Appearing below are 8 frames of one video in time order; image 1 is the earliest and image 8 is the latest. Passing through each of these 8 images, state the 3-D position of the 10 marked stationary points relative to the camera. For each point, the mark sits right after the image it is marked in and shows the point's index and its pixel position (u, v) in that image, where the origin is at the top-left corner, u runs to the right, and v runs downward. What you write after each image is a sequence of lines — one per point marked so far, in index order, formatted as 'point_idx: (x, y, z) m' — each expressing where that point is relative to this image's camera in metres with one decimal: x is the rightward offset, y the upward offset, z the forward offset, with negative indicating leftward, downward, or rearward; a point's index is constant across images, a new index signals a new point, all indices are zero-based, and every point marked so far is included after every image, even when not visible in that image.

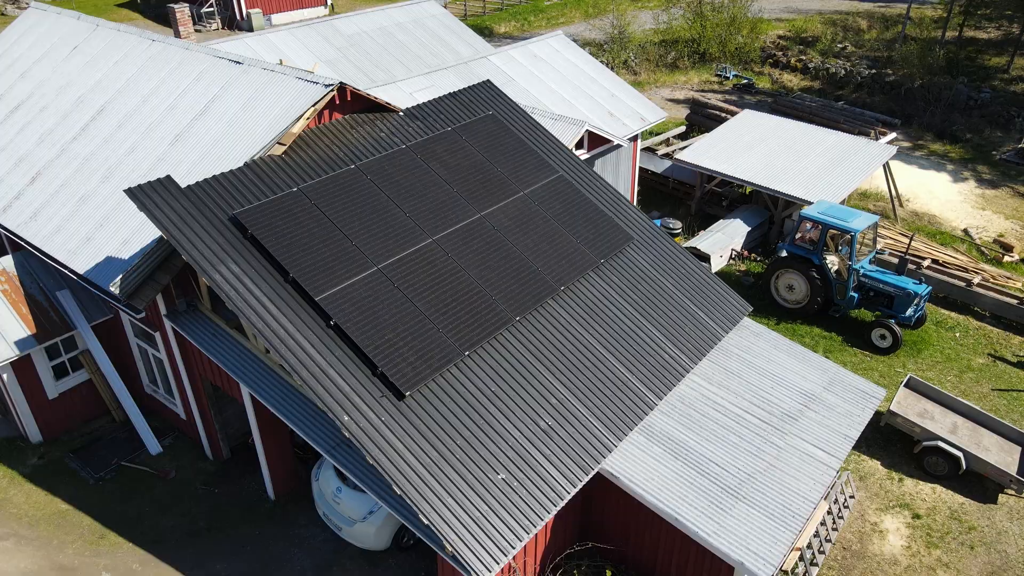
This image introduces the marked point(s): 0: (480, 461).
0: (-0.4, -2.0, +8.6) m
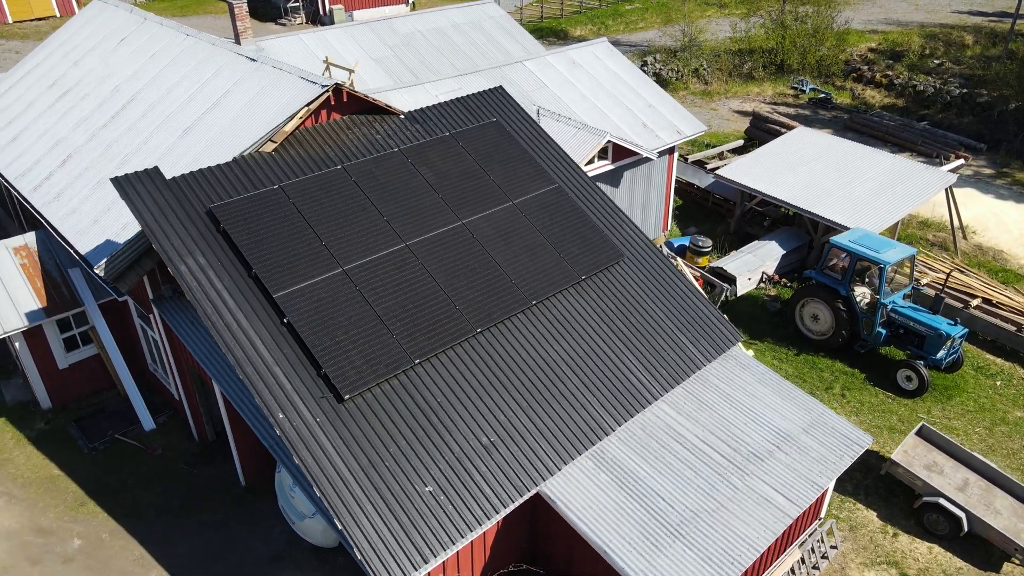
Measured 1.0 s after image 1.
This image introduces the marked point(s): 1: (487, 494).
0: (-1.2, -2.1, +8.5) m
1: (-0.3, -2.4, +8.6) m
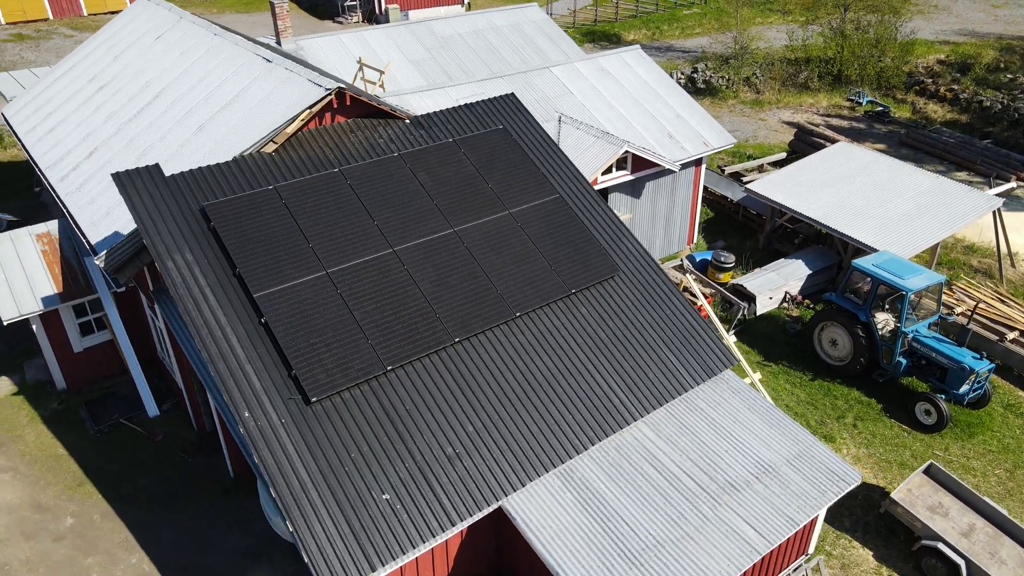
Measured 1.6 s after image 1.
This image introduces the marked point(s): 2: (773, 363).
0: (-1.7, -2.2, +8.5) m
1: (-0.8, -2.6, +8.6) m
2: (+5.4, -1.6, +15.2) m
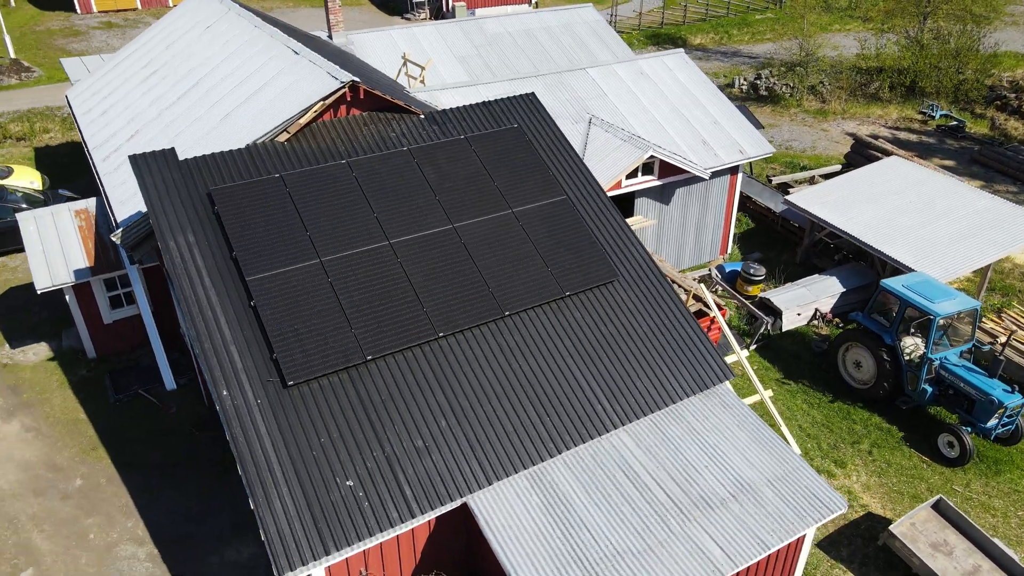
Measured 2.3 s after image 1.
0: (-2.1, -2.1, +8.7) m
1: (-1.3, -2.5, +8.7) m
2: (+5.6, -1.9, +14.7) m
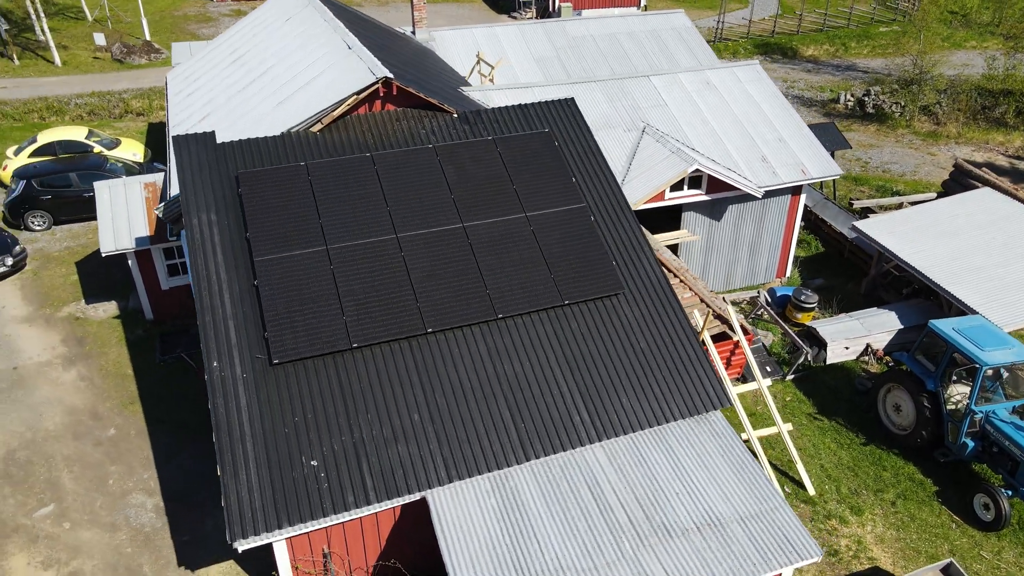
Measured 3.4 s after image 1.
0: (-2.6, -1.9, +9.1) m
1: (-1.8, -2.4, +8.9) m
2: (+5.9, -2.5, +13.9) m
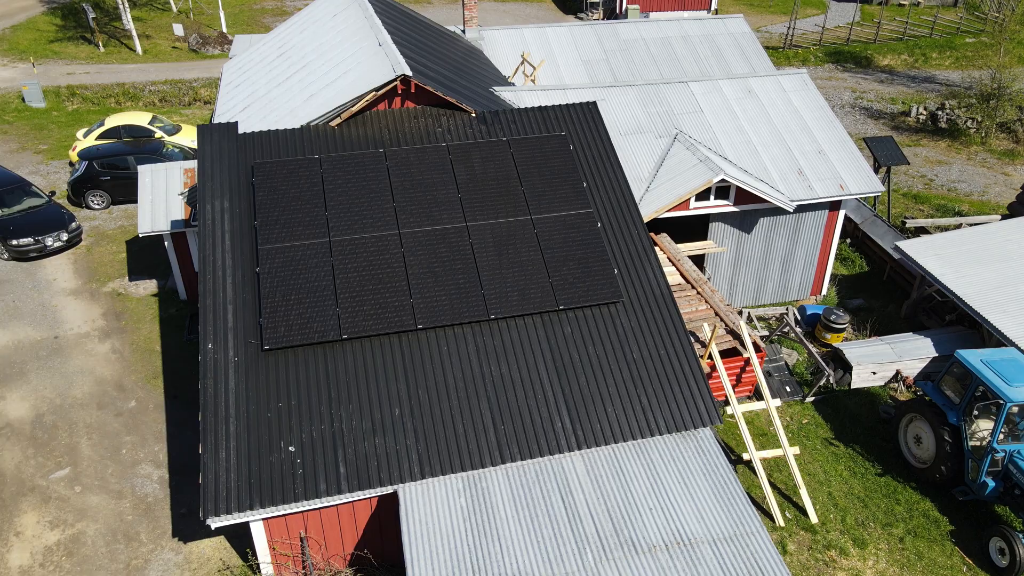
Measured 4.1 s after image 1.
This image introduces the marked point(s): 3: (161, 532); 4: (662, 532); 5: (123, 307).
0: (-2.9, -1.8, +9.4) m
1: (-2.1, -2.3, +9.1) m
2: (+6.0, -2.8, +13.3) m
3: (-5.2, -3.6, +11.0) m
4: (+1.8, -2.9, +8.8) m
5: (-8.6, -0.4, +16.2) m
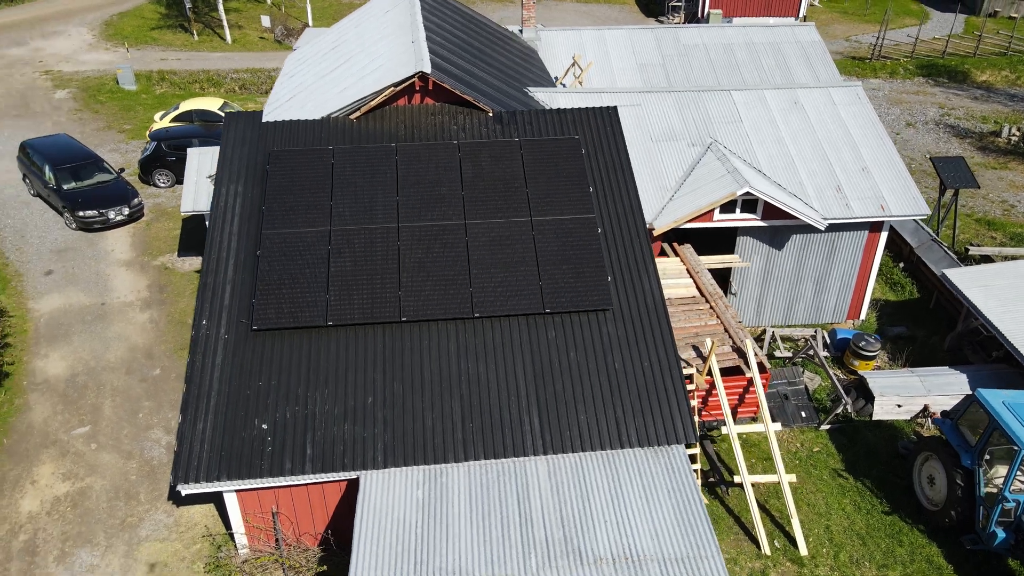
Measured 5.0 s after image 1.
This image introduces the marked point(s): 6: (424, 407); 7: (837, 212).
0: (-3.3, -1.6, +9.7) m
1: (-2.6, -2.1, +9.4) m
2: (+5.8, -3.3, +12.7) m
3: (-5.6, -3.3, +11.6) m
4: (+1.2, -3.0, +8.7) m
5: (-8.0, +0.2, +17.2) m
6: (-1.2, -1.6, +9.9) m
7: (+6.4, +1.5, +14.5) m
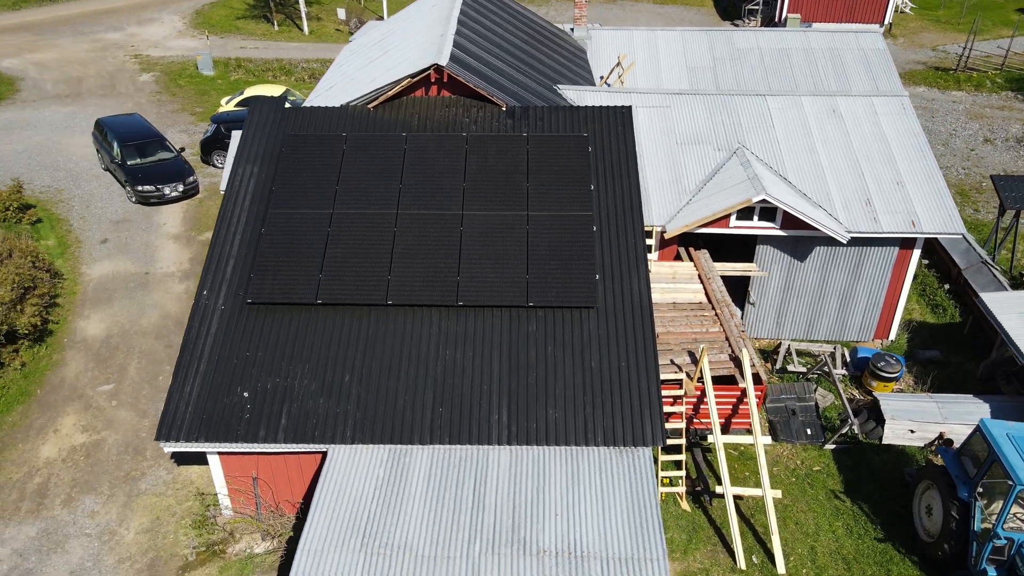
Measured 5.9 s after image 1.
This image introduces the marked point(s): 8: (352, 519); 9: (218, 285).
0: (-3.7, -1.2, +10.3) m
1: (-3.1, -1.8, +9.9) m
2: (+5.6, -3.5, +12.2) m
3: (-5.9, -2.8, +12.4) m
4: (+0.6, -3.0, +8.7) m
5: (-7.5, +0.8, +18.1) m
6: (-1.6, -1.4, +10.2) m
7: (+6.6, +1.2, +13.9) m
8: (-1.9, -2.8, +9.0) m
9: (-4.4, 0.0, +11.1) m
